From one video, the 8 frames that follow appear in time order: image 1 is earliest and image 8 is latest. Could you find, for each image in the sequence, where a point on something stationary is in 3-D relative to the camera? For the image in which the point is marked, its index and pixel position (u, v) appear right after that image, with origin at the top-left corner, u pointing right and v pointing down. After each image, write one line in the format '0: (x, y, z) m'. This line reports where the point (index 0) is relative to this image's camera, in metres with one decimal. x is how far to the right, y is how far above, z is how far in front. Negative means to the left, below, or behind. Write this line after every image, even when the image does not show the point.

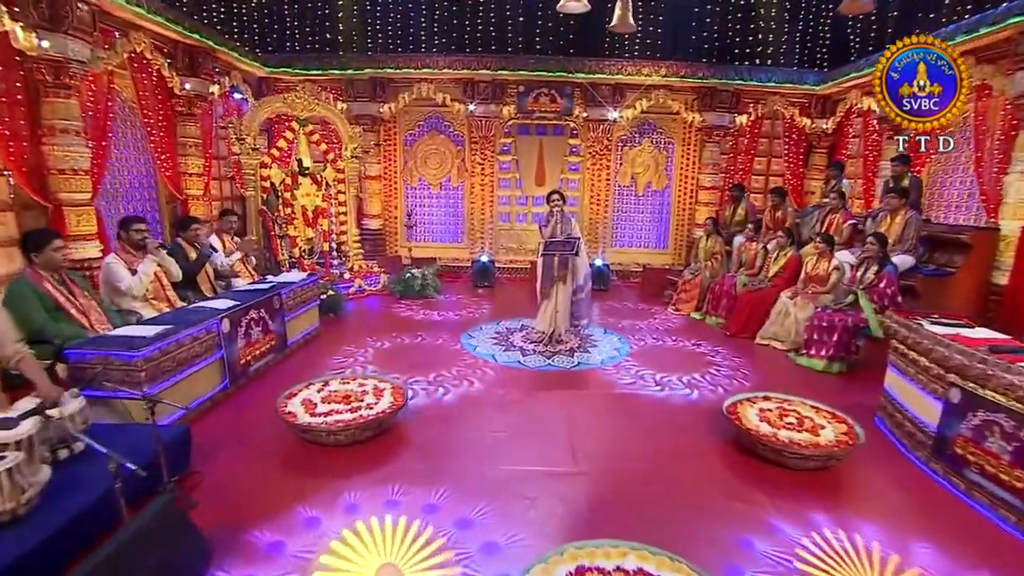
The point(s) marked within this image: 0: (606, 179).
0: (+1.5, +1.8, +10.6) m
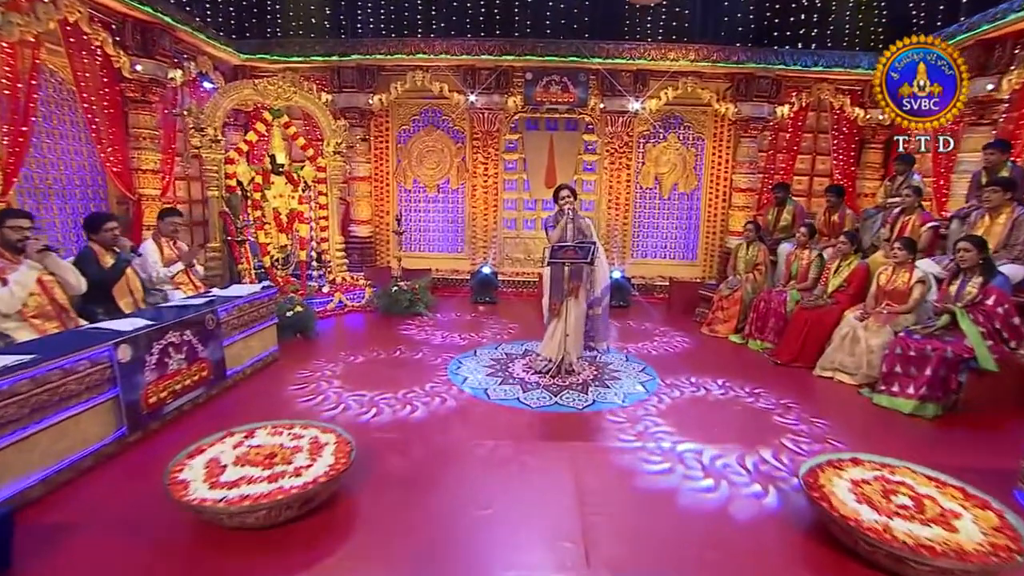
0: (+1.6, +1.6, +9.3) m
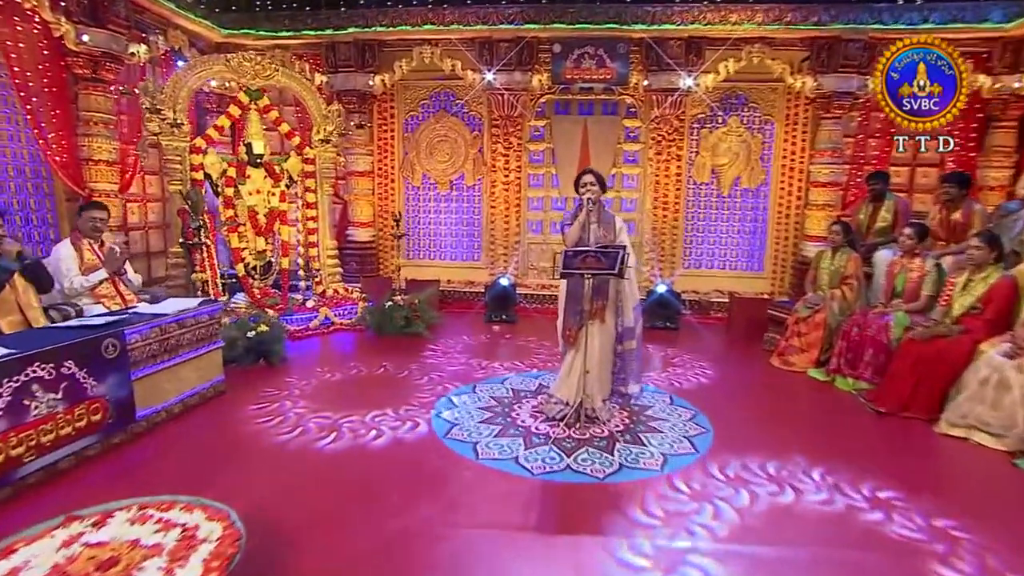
0: (+2.0, +1.4, +7.7) m
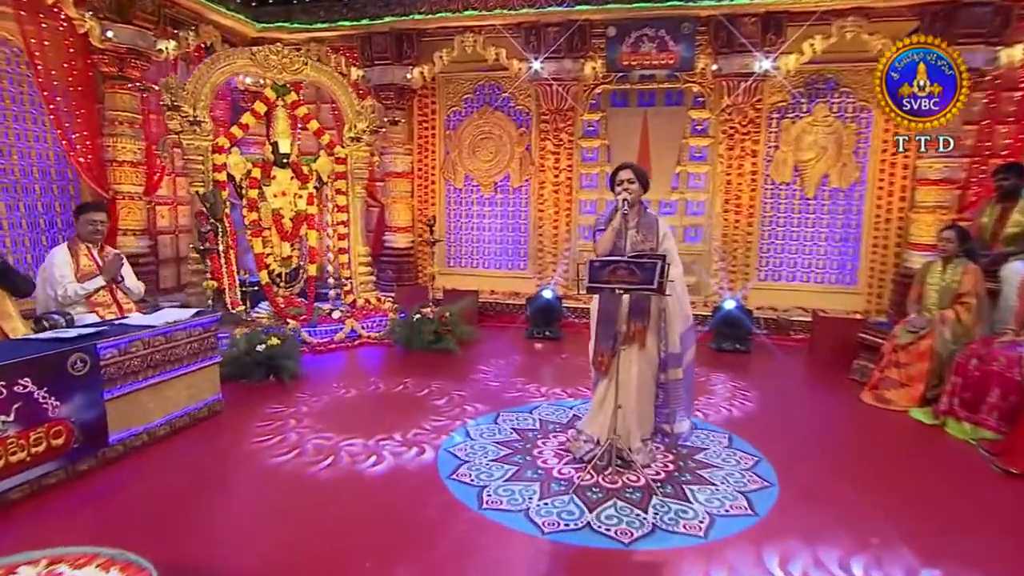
0: (+2.5, +1.2, +6.7) m
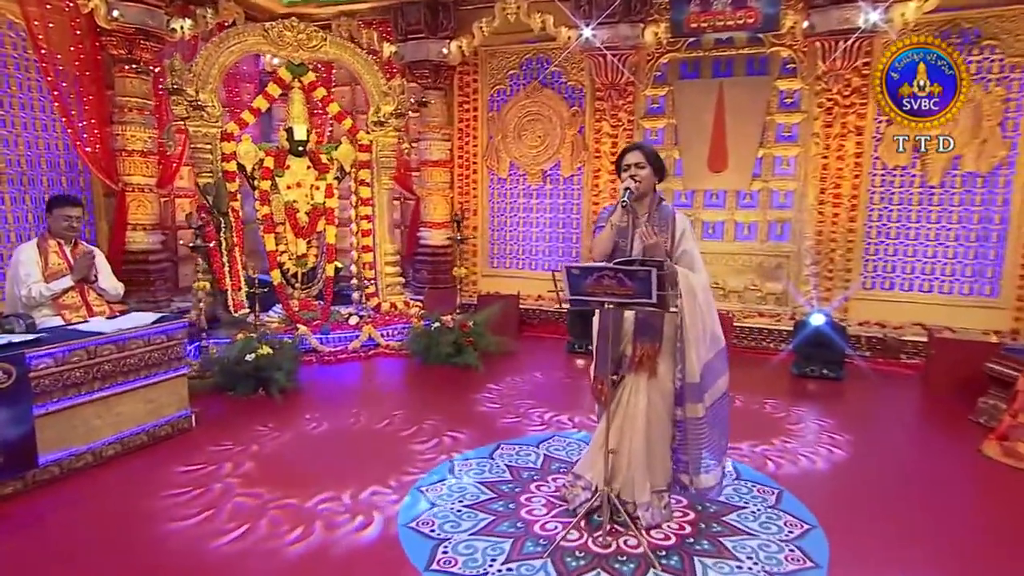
0: (+2.8, +1.1, +5.4) m
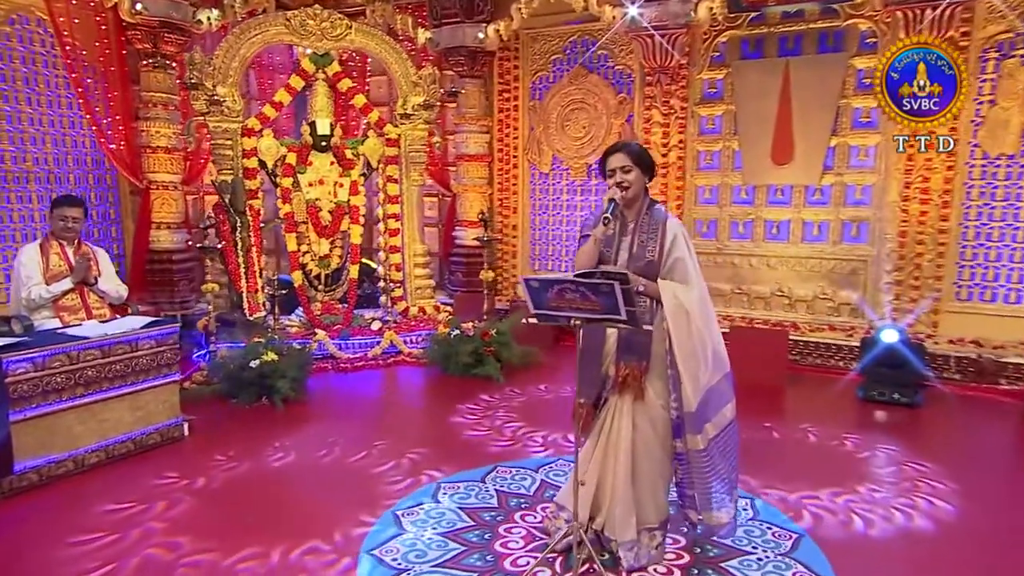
0: (+3.1, +1.0, +4.6) m
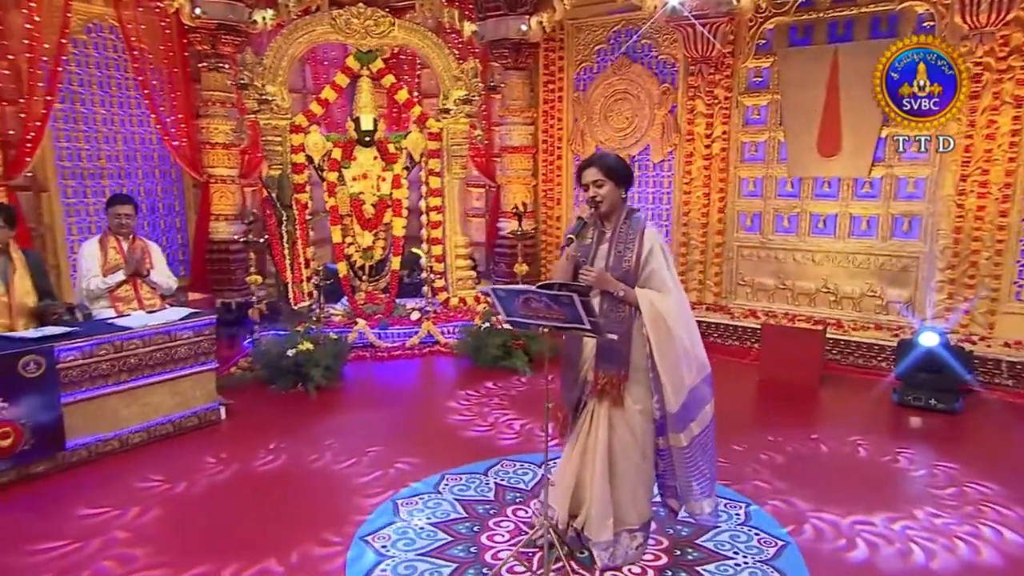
0: (+3.3, +1.0, +4.3) m
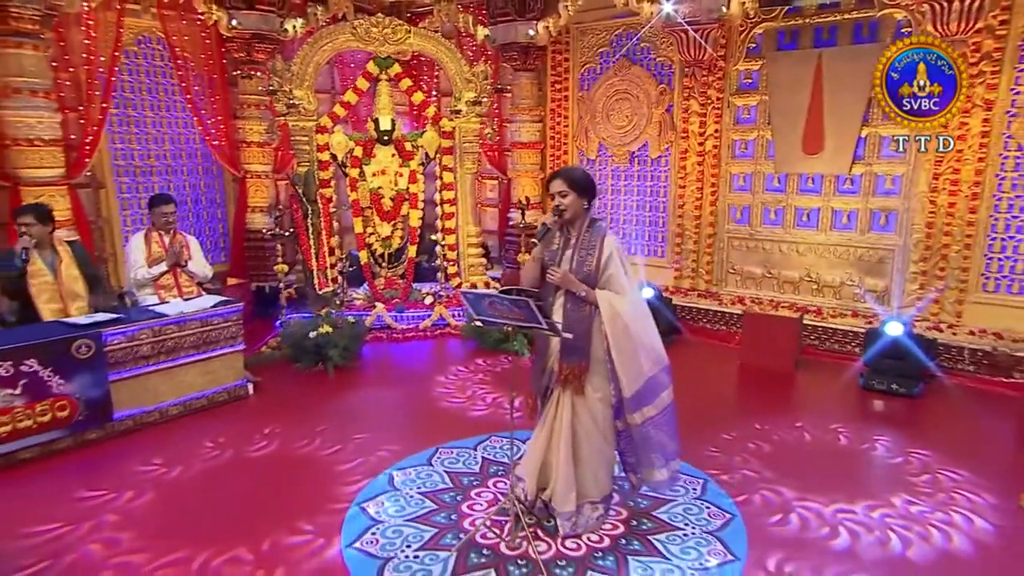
0: (+3.3, +1.1, +4.6) m
